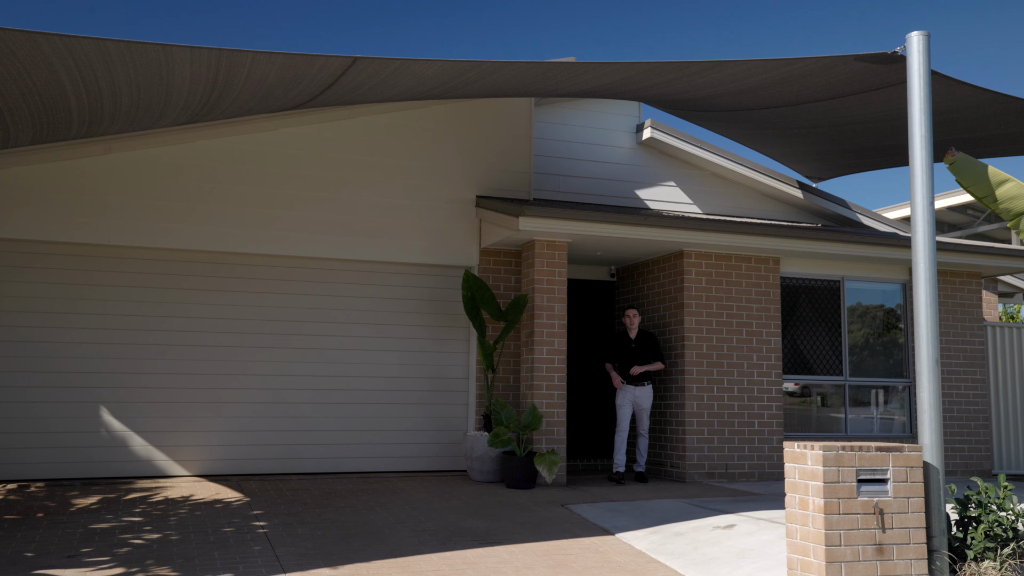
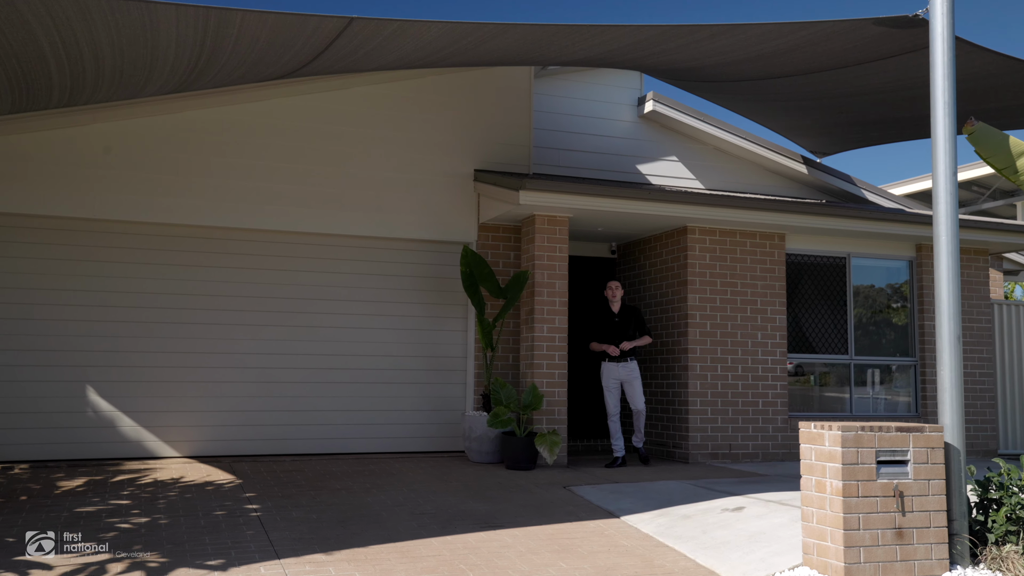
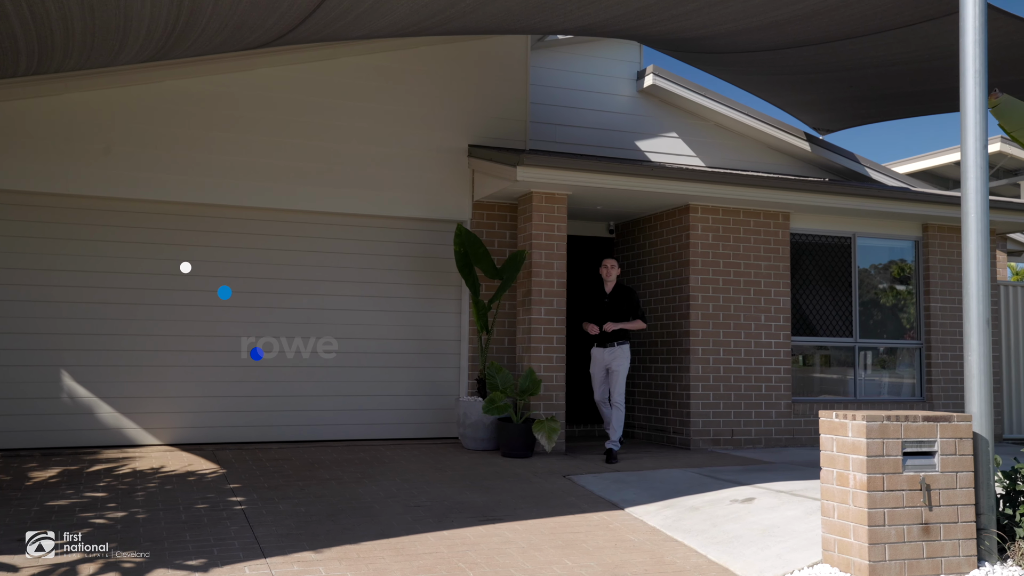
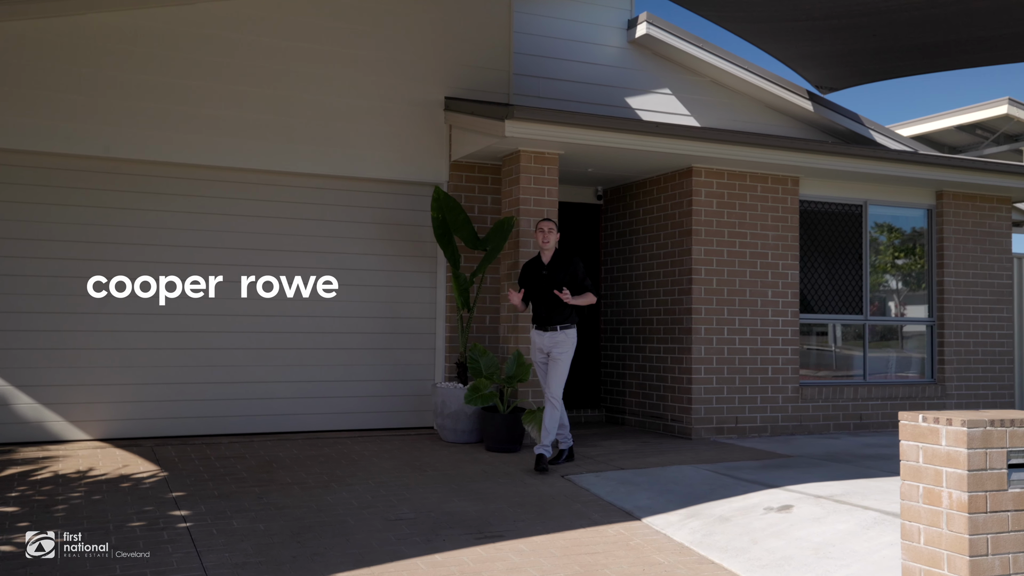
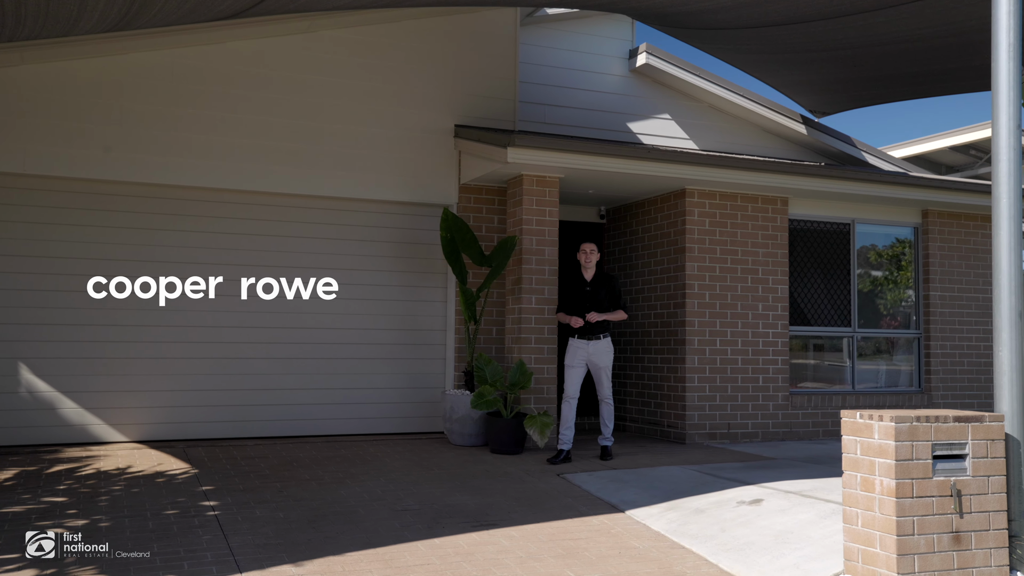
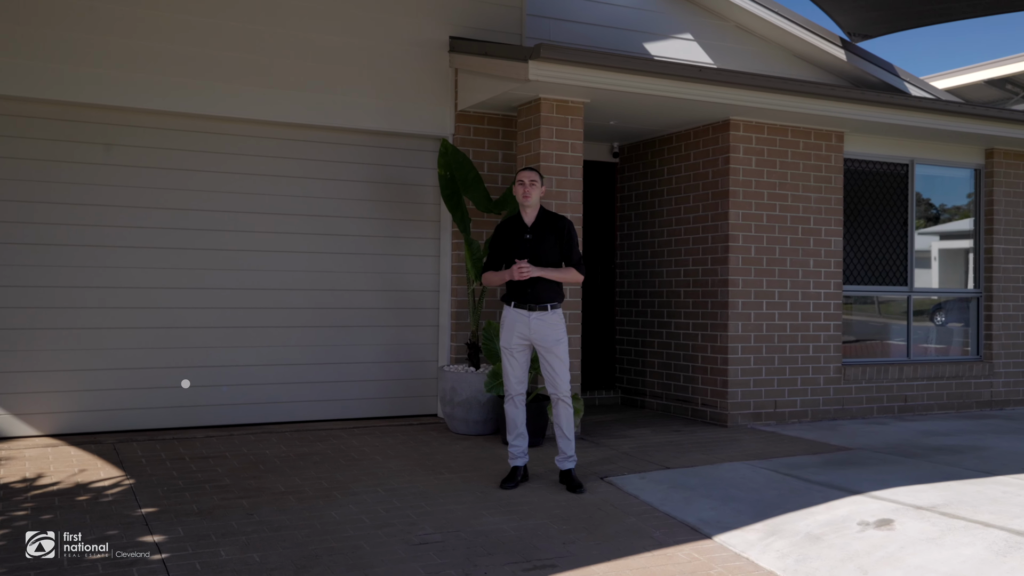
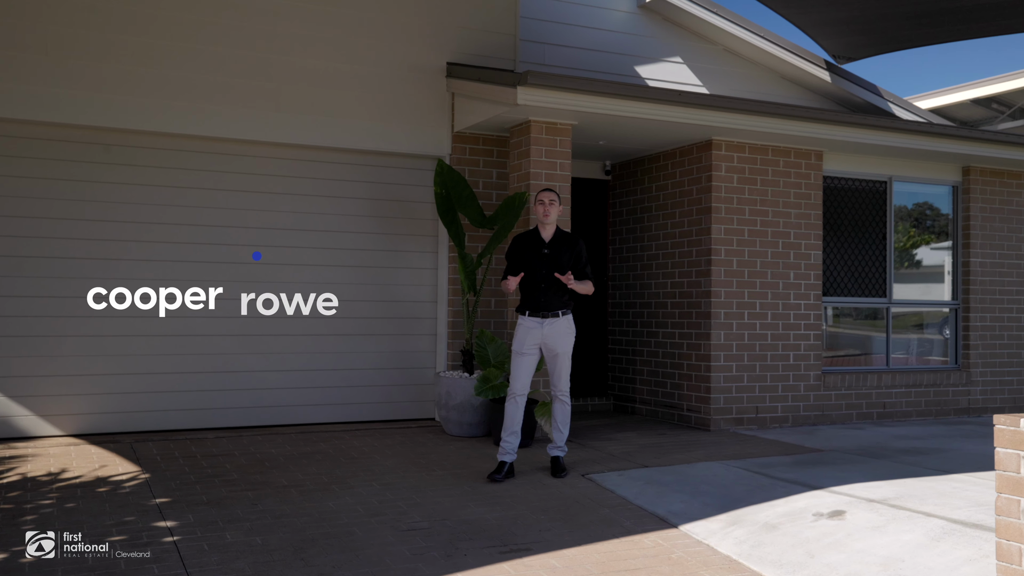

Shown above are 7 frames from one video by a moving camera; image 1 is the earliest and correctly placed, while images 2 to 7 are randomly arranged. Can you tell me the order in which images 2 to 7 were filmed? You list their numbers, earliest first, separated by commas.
2, 3, 5, 4, 7, 6
